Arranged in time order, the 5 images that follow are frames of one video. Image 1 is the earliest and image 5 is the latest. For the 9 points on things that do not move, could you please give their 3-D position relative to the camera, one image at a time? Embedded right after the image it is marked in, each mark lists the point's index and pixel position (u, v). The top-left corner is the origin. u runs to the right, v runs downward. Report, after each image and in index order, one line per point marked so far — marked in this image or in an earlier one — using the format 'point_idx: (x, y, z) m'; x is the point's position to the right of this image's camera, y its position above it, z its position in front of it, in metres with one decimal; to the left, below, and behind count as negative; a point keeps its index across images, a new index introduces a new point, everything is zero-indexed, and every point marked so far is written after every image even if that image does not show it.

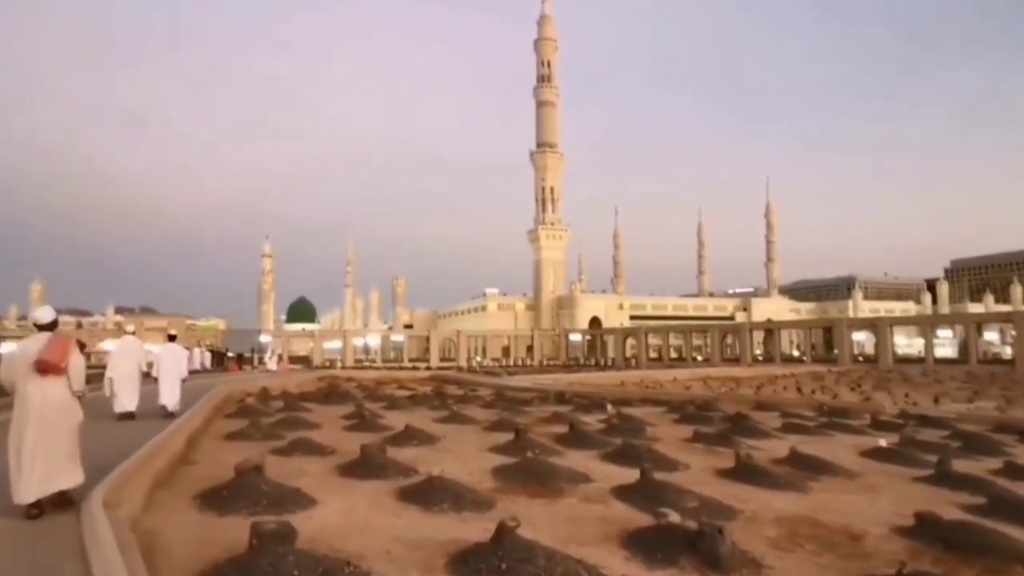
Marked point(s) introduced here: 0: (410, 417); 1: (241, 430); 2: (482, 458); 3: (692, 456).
0: (-2.2, -2.7, +16.0) m
1: (-4.5, -2.4, +12.7) m
2: (-0.4, -2.4, +10.7) m
3: (+2.7, -2.5, +11.2) m
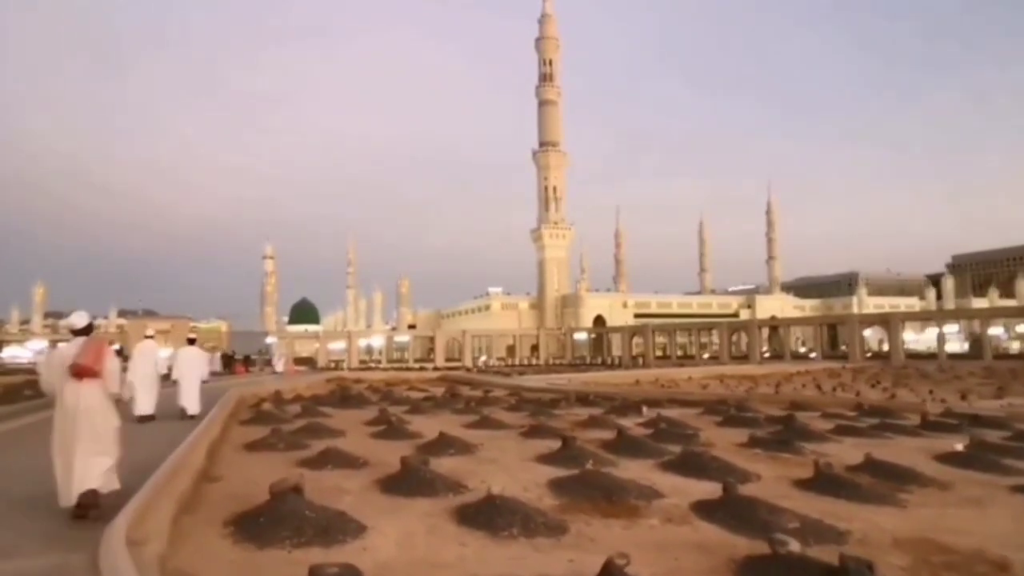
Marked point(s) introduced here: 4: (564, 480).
0: (-1.5, -2.6, +15.0) m
1: (-3.9, -2.3, +11.7) m
2: (+0.3, -2.3, +9.7) m
3: (+3.3, -2.4, +10.2) m
4: (+0.6, -2.2, +8.8) m
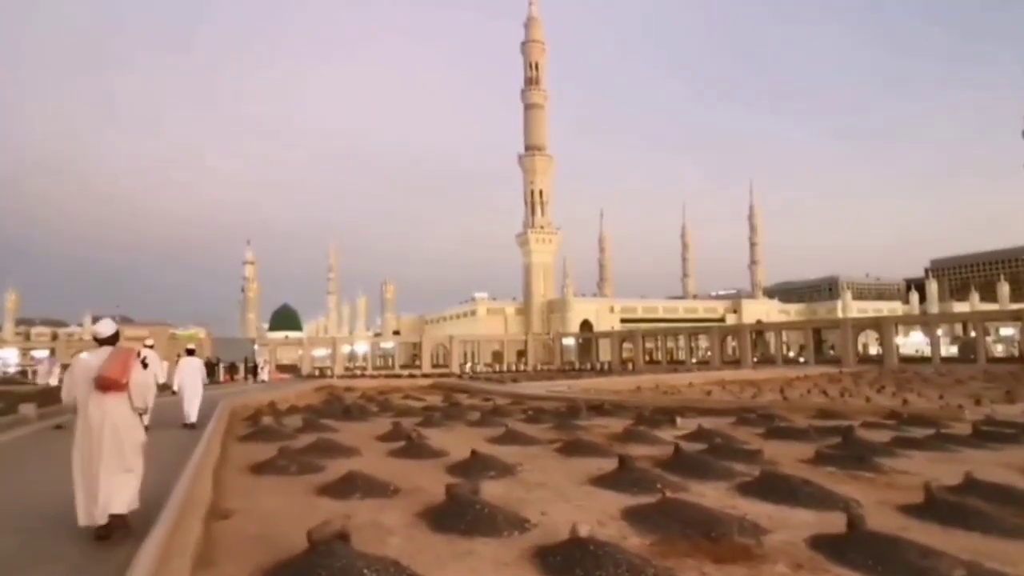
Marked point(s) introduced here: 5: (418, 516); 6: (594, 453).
0: (-1.0, -2.7, +13.6) m
1: (-3.3, -2.3, +10.3) m
2: (+0.9, -2.3, +8.4) m
3: (+4.0, -2.3, +9.0) m
4: (+1.3, -2.1, +7.4) m
5: (-0.9, -2.2, +7.2) m
6: (+1.2, -2.4, +11.2) m
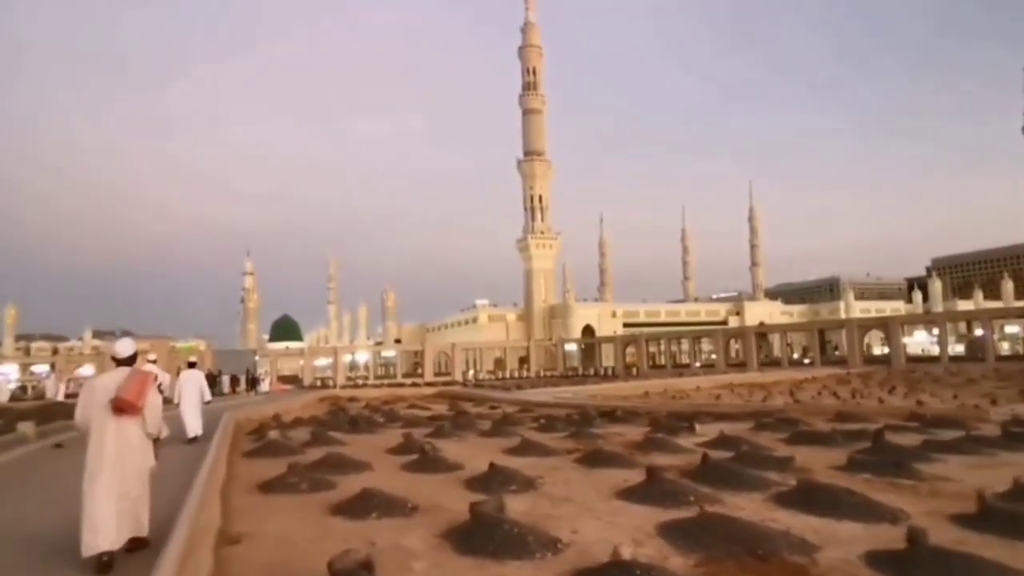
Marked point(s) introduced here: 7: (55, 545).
0: (-0.8, -2.8, +13.1) m
1: (-3.0, -2.4, +9.8) m
2: (+1.2, -2.3, +7.9) m
3: (+4.2, -2.3, +8.5) m
4: (+1.5, -2.2, +7.0) m
5: (-0.6, -2.2, +6.8) m
6: (+1.5, -2.5, +10.7) m
7: (-3.9, -2.2, +6.6) m
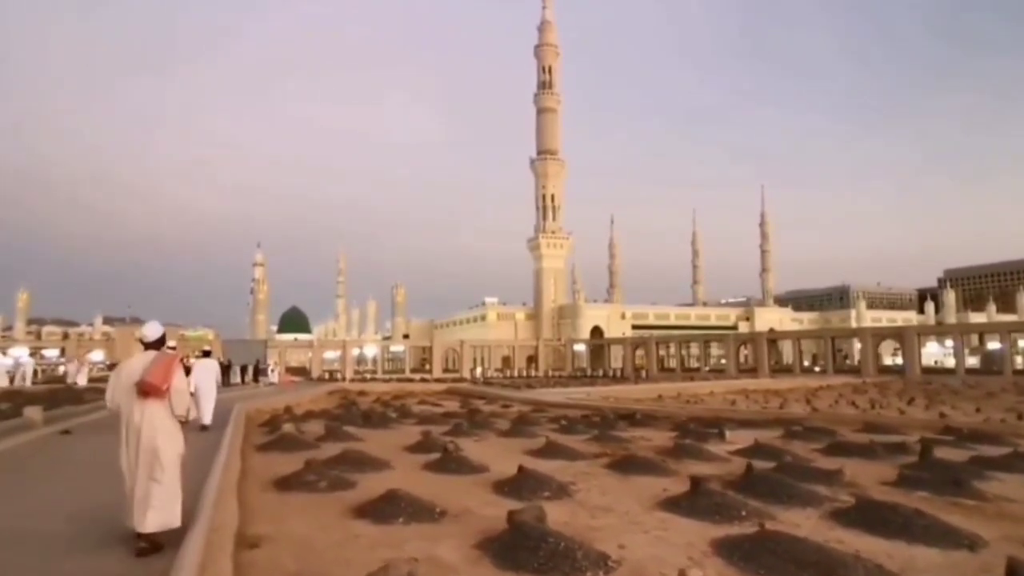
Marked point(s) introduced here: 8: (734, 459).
0: (-0.4, -2.6, +12.6) m
1: (-2.6, -2.3, +9.3) m
2: (+1.5, -2.3, +7.3) m
3: (+4.6, -2.3, +7.9) m
4: (+1.9, -2.1, +6.4) m
5: (-0.3, -2.1, +6.2) m
6: (+1.8, -2.4, +10.1) m
7: (-3.5, -2.0, +6.0) m
8: (+3.4, -2.6, +11.5) m
